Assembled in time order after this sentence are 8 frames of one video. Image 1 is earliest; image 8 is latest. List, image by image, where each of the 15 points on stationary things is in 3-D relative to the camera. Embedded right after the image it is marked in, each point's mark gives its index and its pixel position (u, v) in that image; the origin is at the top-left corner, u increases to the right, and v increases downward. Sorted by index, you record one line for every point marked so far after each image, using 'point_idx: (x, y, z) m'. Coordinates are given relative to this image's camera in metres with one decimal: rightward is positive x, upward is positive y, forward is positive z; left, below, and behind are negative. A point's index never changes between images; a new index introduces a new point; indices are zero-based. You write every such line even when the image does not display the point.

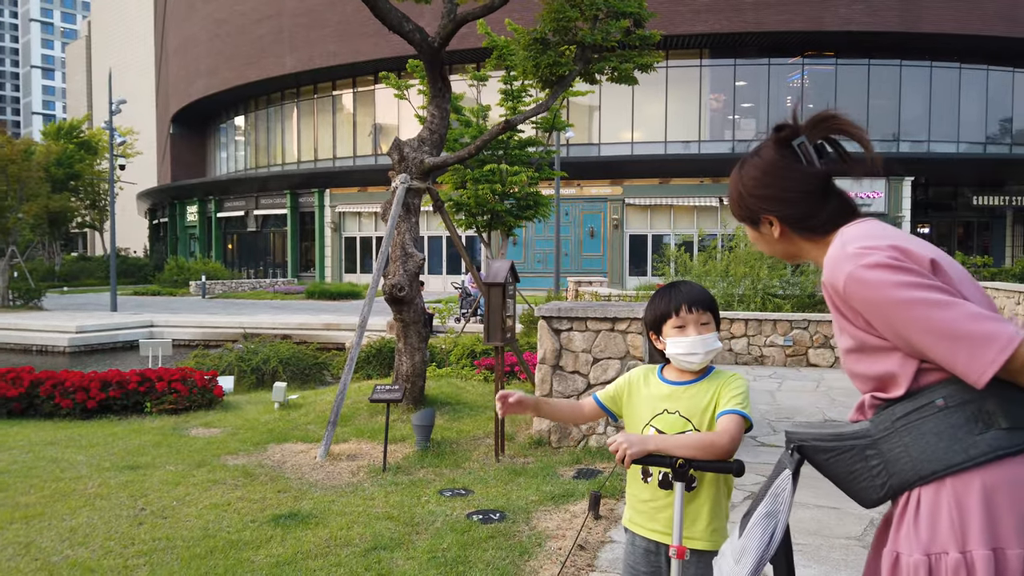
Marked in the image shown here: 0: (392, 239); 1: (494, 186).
0: (-1.3, +0.5, +7.4) m
1: (-0.3, +2.1, +15.1) m
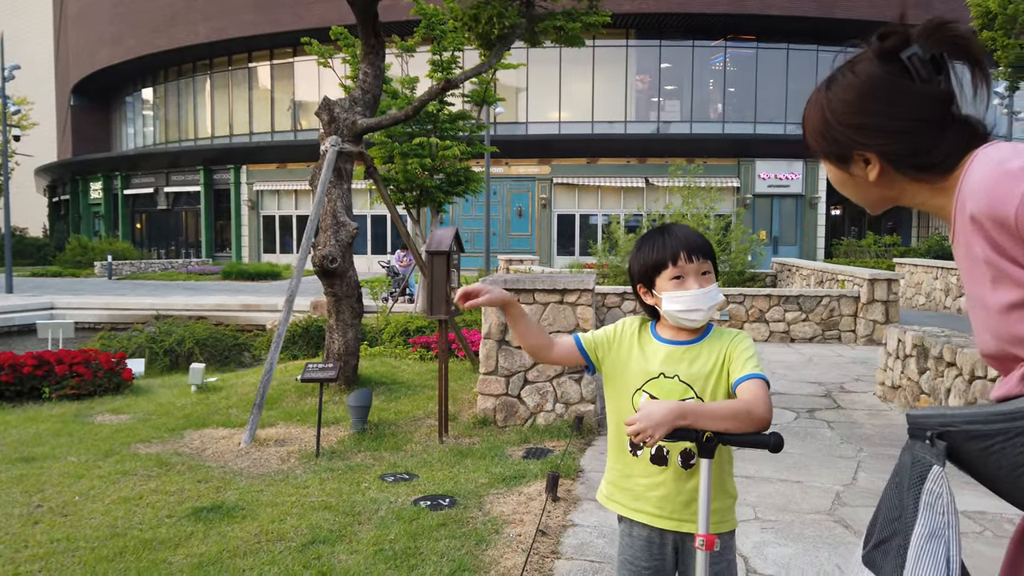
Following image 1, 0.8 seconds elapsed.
0: (-1.8, +0.8, +6.8) m
1: (-1.7, +2.6, +14.5) m
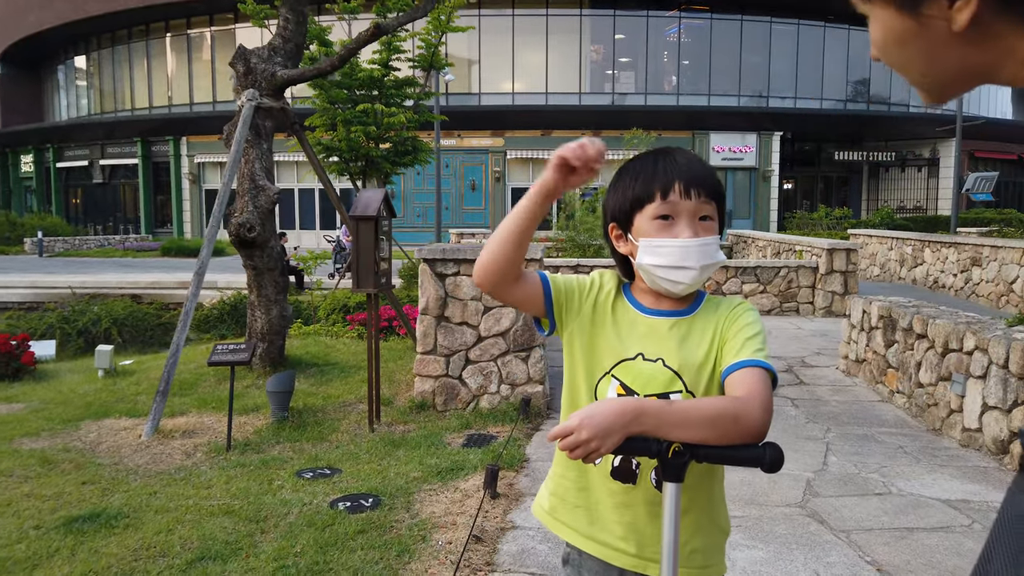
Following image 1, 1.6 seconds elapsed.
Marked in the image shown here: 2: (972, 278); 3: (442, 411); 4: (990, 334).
0: (-2.4, +1.0, +6.1) m
1: (-2.8, +3.1, +13.7) m
2: (+6.7, +0.2, +10.2) m
3: (-0.6, -1.0, +5.8) m
4: (+3.0, -0.3, +4.4) m
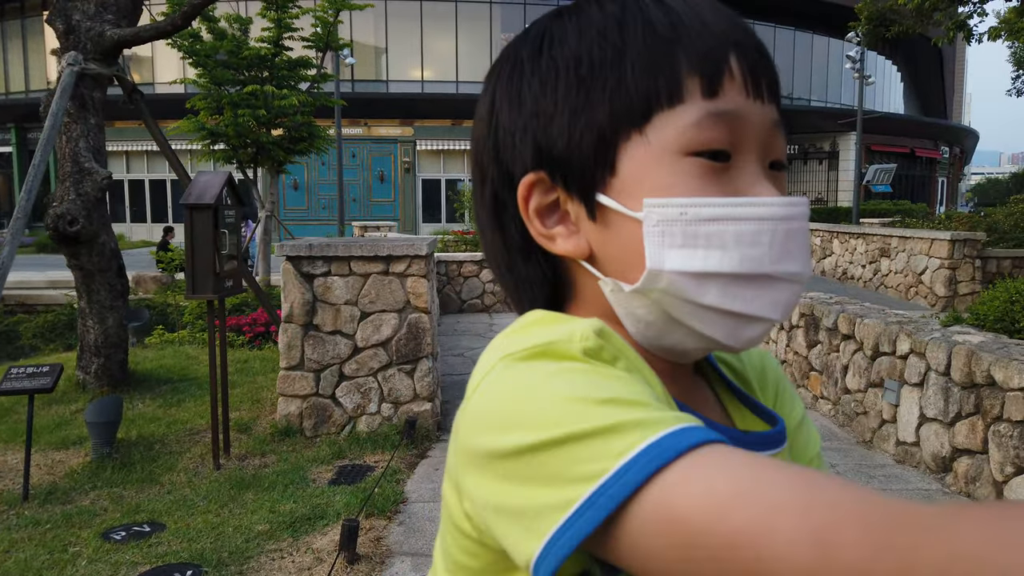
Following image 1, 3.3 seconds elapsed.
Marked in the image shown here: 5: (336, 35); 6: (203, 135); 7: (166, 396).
0: (-3.2, +1.0, +4.9) m
1: (-4.5, +3.1, +12.4) m
2: (+5.3, +0.3, +10.1) m
3: (-1.4, -1.0, +4.9) m
4: (+2.3, -0.3, +3.9) m
5: (-3.3, +4.7, +13.2) m
6: (-5.6, +2.8, +12.8) m
7: (-2.8, -0.9, +5.7) m
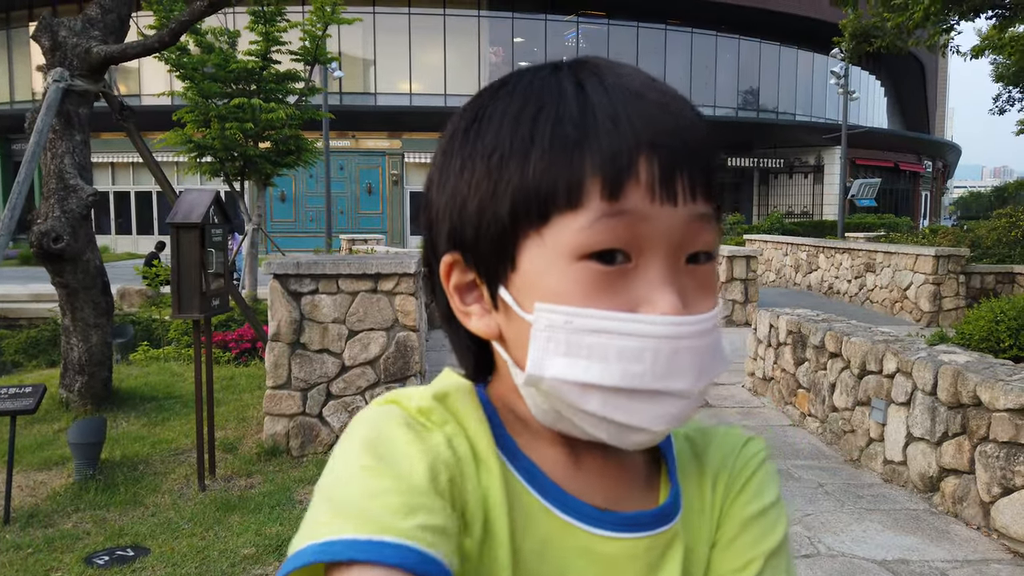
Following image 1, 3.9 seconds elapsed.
0: (-3.3, +0.9, +4.9) m
1: (-4.7, +2.9, +12.4) m
2: (+5.1, +0.1, +10.2) m
3: (-1.5, -1.2, +4.8) m
4: (+2.2, -0.4, +3.9) m
5: (-3.5, +4.5, +13.2) m
6: (-5.8, +2.5, +12.7) m
7: (-2.9, -1.0, +5.6) m
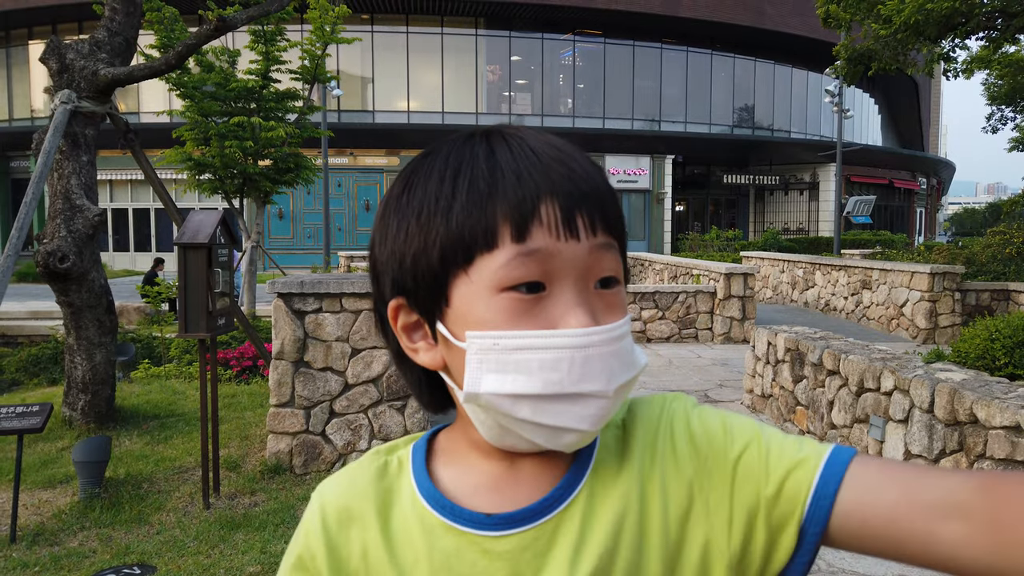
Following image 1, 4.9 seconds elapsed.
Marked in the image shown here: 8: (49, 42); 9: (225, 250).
0: (-3.3, +0.7, +4.9) m
1: (-4.8, +2.6, +12.5) m
2: (+5.1, -0.2, +10.3) m
3: (-1.5, -1.3, +4.9) m
4: (+2.3, -0.5, +4.0) m
5: (-3.6, +4.2, +13.3) m
6: (-5.8, +2.2, +12.8) m
7: (-2.9, -1.2, +5.6) m
8: (-3.5, +1.9, +5.4) m
9: (-1.8, +0.2, +4.5) m
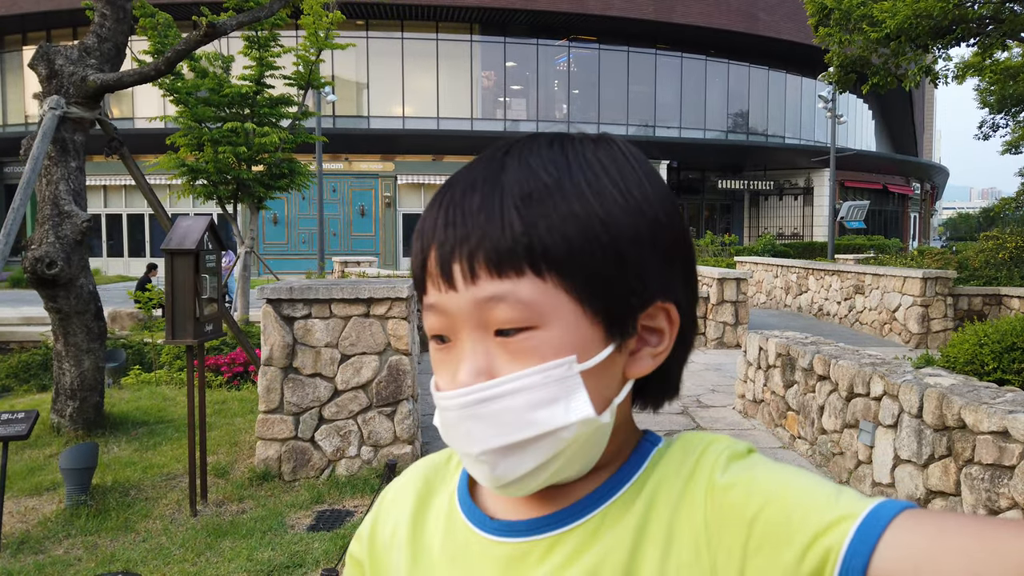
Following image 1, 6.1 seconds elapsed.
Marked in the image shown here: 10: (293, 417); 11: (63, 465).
0: (-3.4, +0.7, +4.9) m
1: (-4.9, +2.5, +12.5) m
2: (+5.0, -0.2, +10.3) m
3: (-1.5, -1.3, +4.8) m
4: (+2.2, -0.5, +4.0) m
5: (-3.7, +4.0, +13.3) m
6: (-6.0, +2.1, +12.8) m
7: (-3.0, -1.2, +5.6) m
8: (-3.6, +1.8, +5.4) m
9: (-1.9, +0.2, +4.5) m
10: (-1.5, -0.9, +4.9) m
11: (-2.8, -1.1, +4.3) m
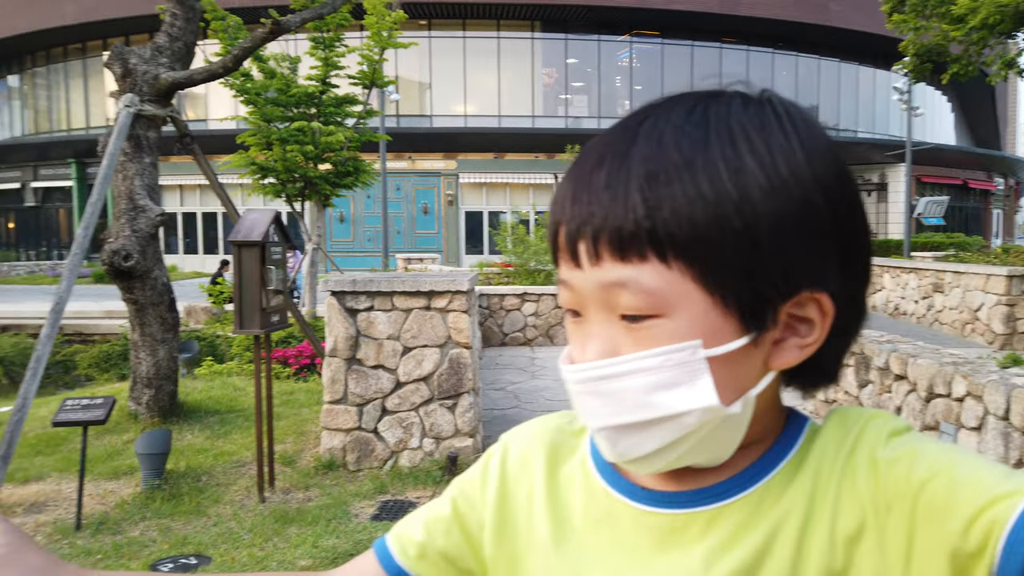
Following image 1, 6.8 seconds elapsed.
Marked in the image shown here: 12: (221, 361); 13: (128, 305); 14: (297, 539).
0: (-2.9, +0.8, +5.1) m
1: (-3.8, +2.5, +12.8) m
2: (+5.9, -0.2, +9.8) m
3: (-1.1, -1.3, +4.9) m
4: (+2.5, -0.5, +3.7) m
5: (-2.5, +4.1, +13.5) m
6: (-4.8, +2.2, +13.2) m
7: (-2.5, -1.2, +5.8) m
8: (-3.1, +1.9, +5.6) m
9: (-1.5, +0.3, +4.6) m
10: (-1.1, -0.8, +4.9) m
11: (-2.4, -1.0, +4.5) m
12: (-3.5, -0.9, +8.5) m
13: (-3.0, -0.1, +5.6) m
14: (-1.2, -1.4, +3.8) m
